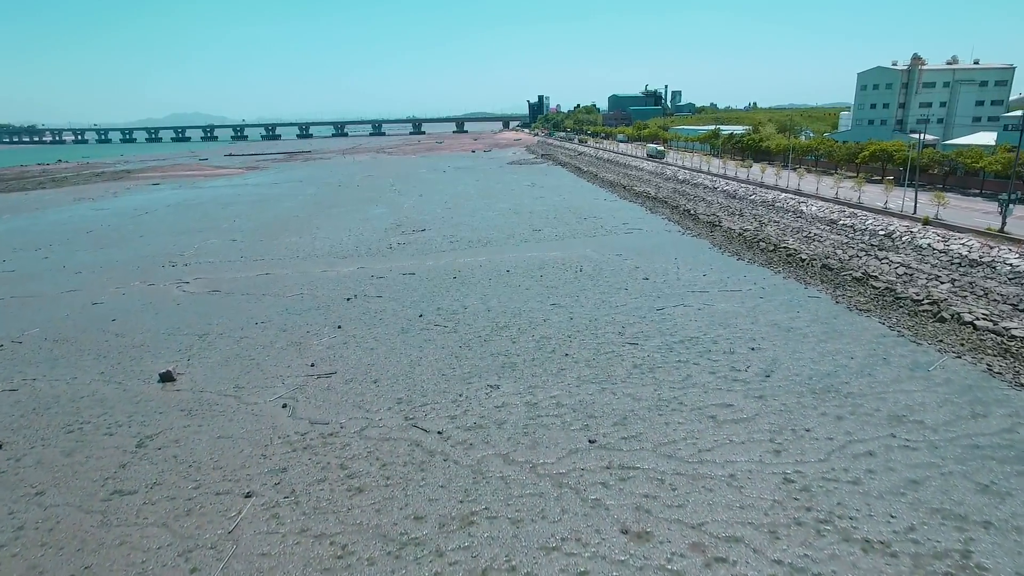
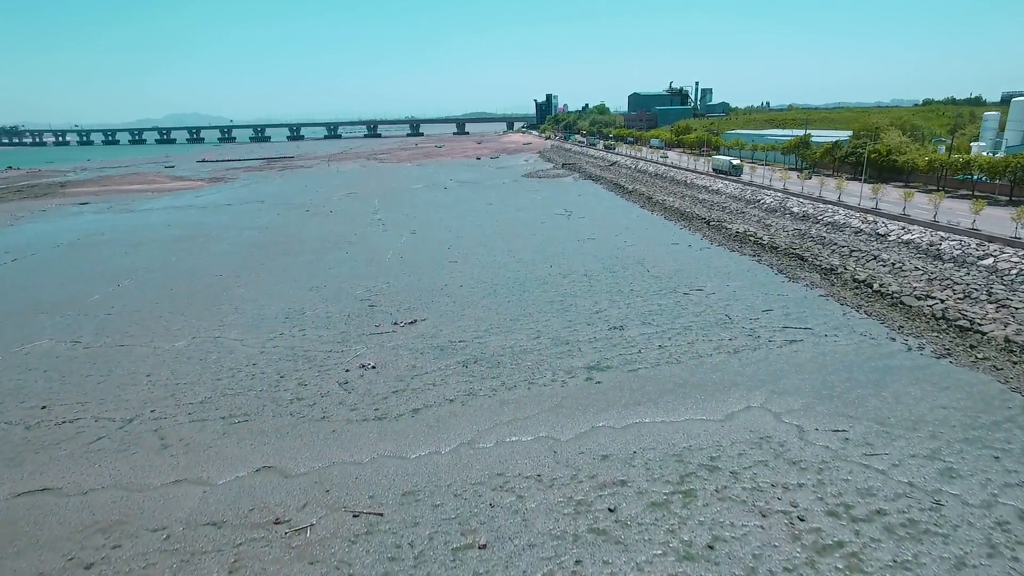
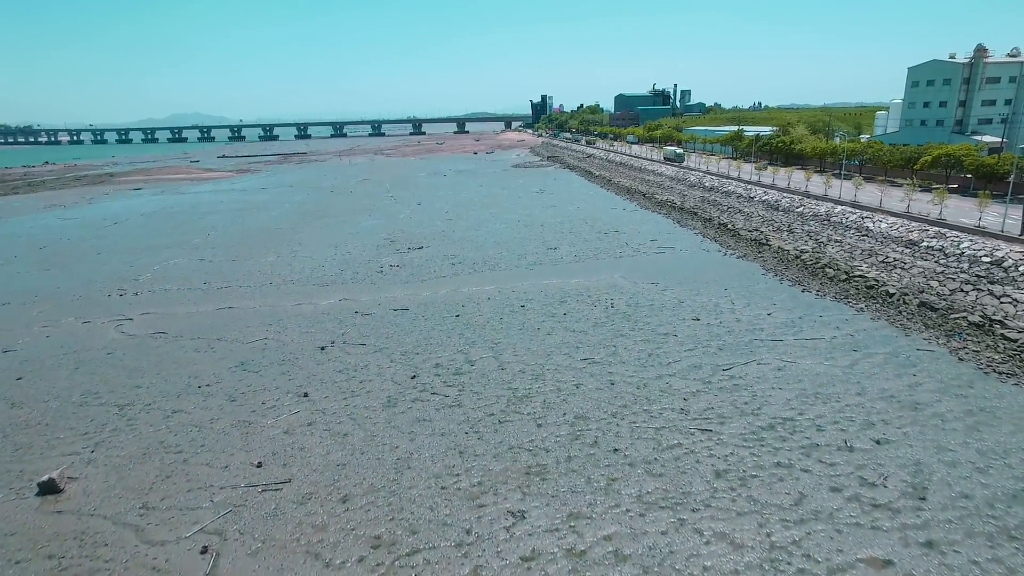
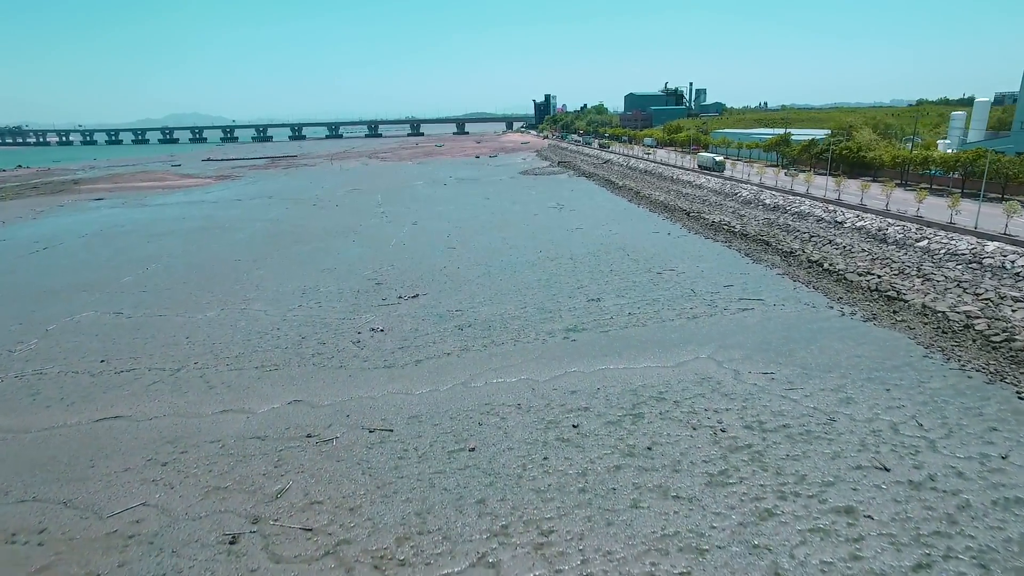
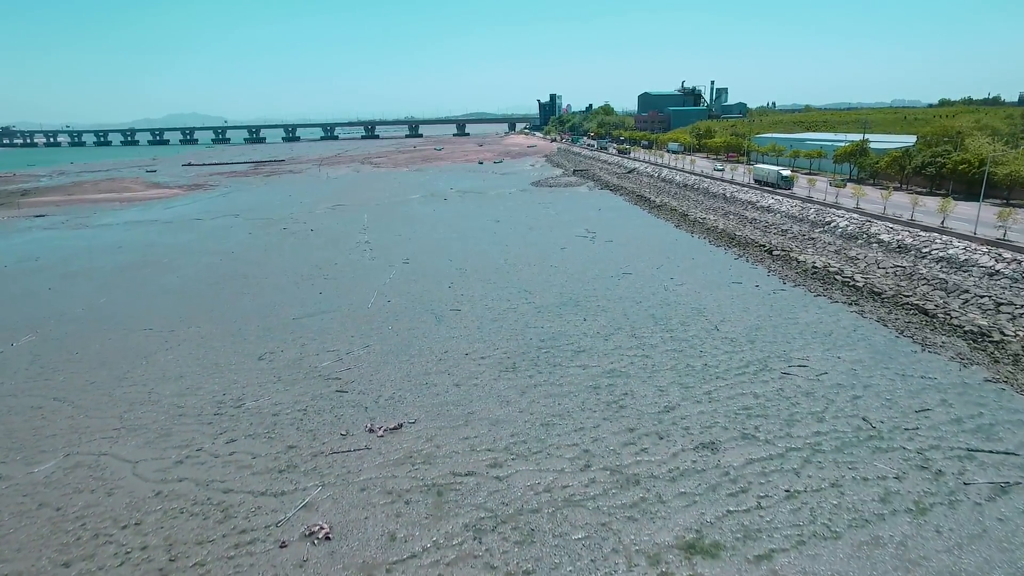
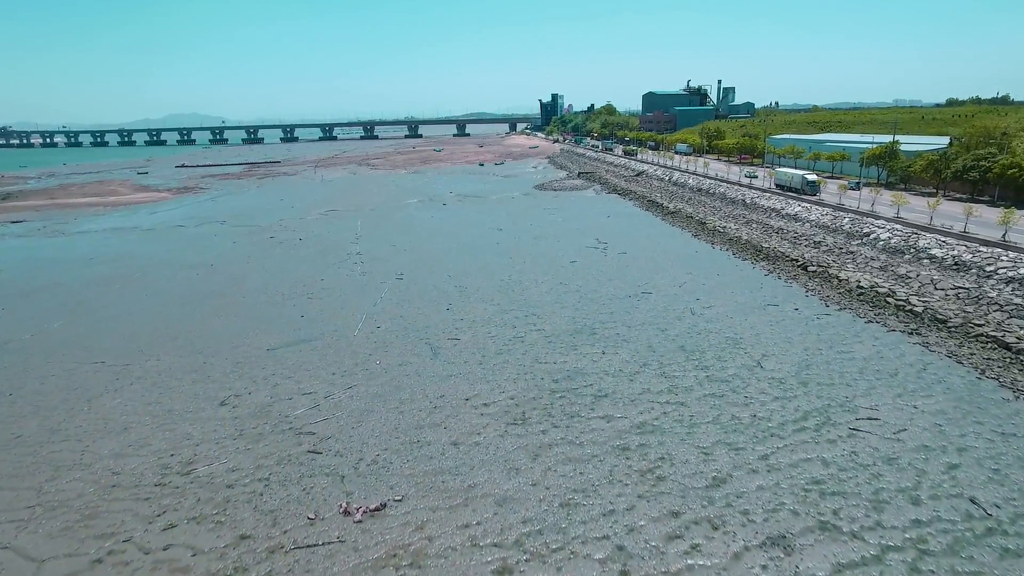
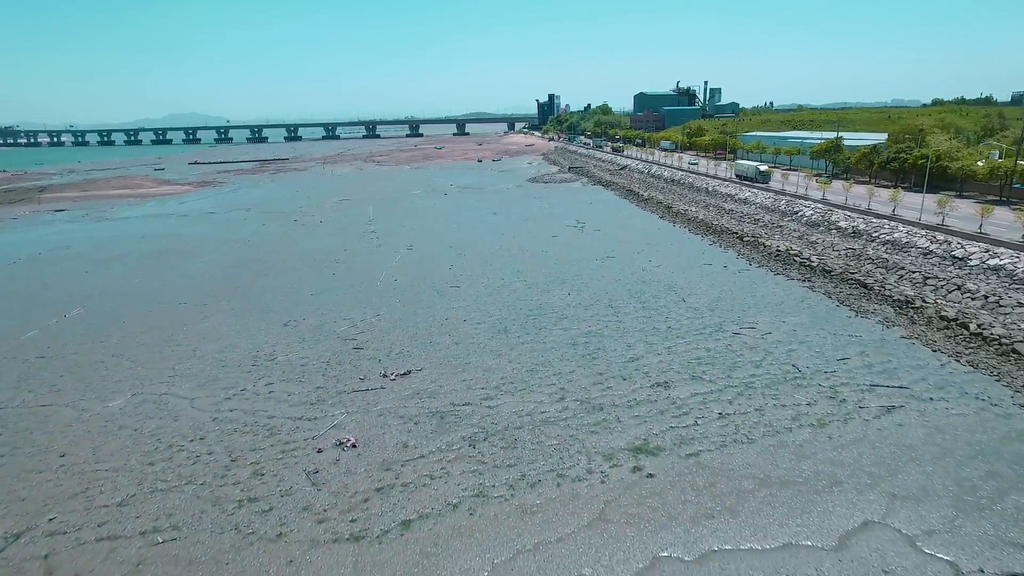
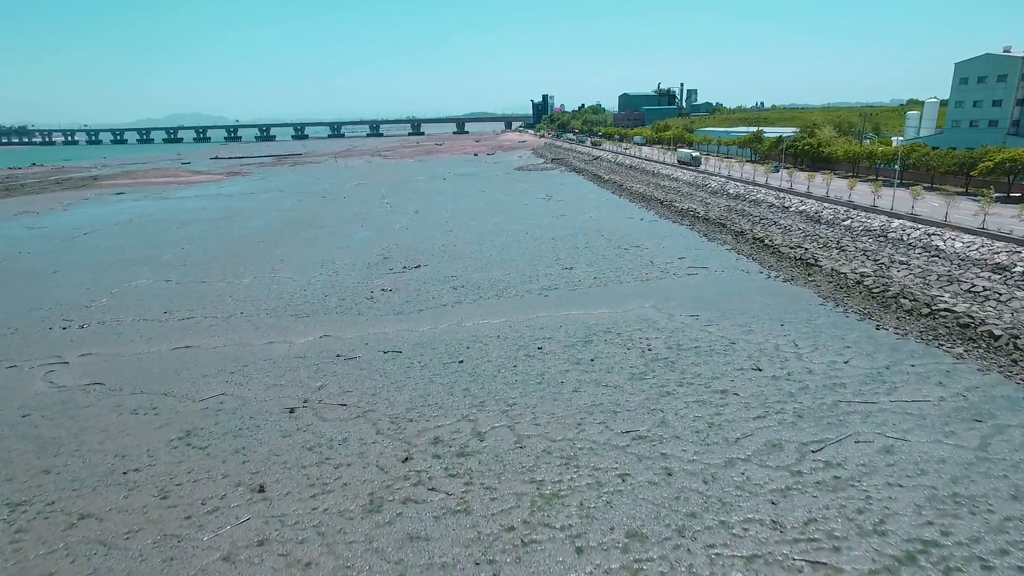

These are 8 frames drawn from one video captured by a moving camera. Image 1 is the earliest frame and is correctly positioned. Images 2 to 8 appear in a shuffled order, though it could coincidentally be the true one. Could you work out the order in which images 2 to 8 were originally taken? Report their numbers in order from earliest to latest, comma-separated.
3, 8, 4, 2, 7, 5, 6
